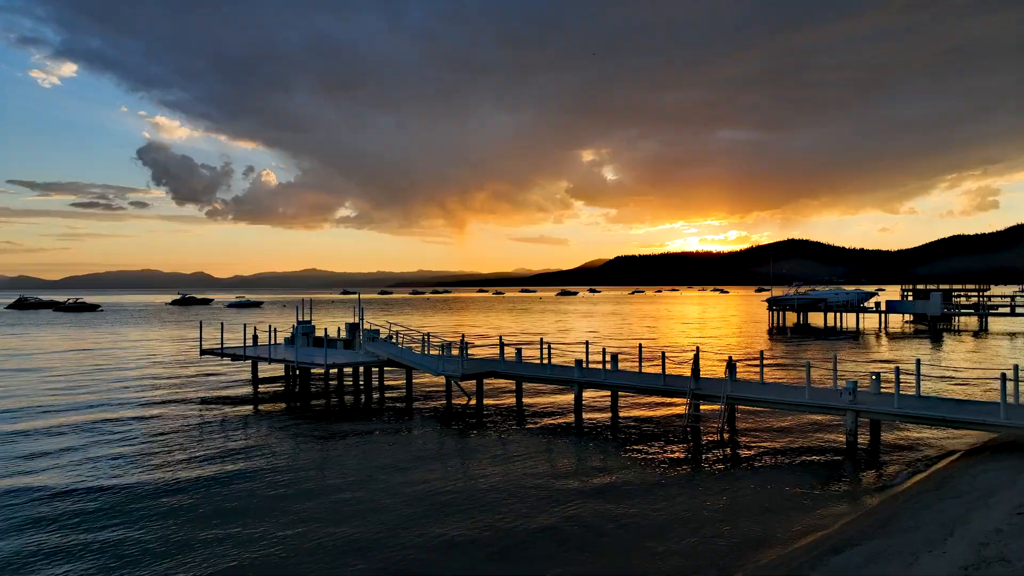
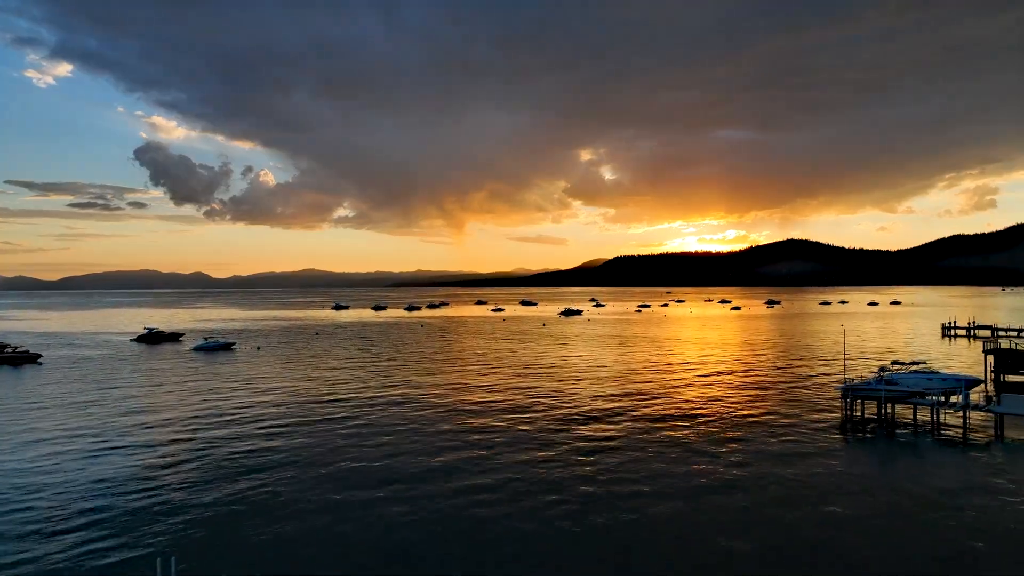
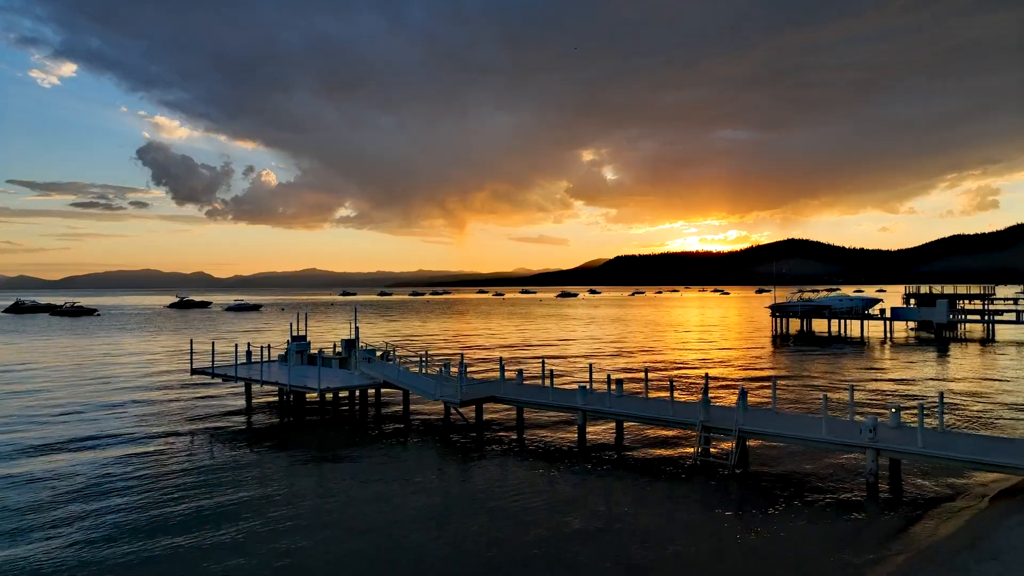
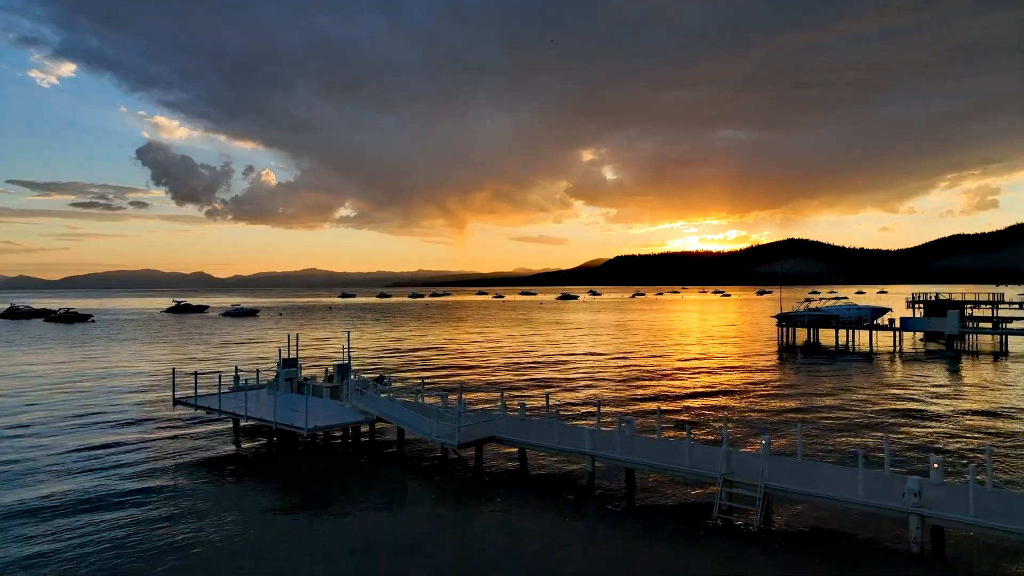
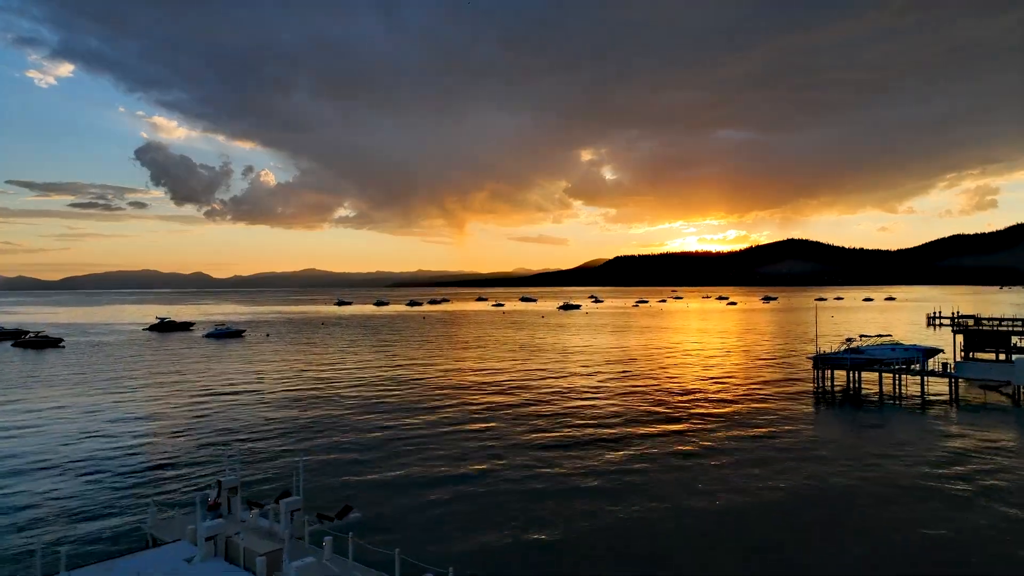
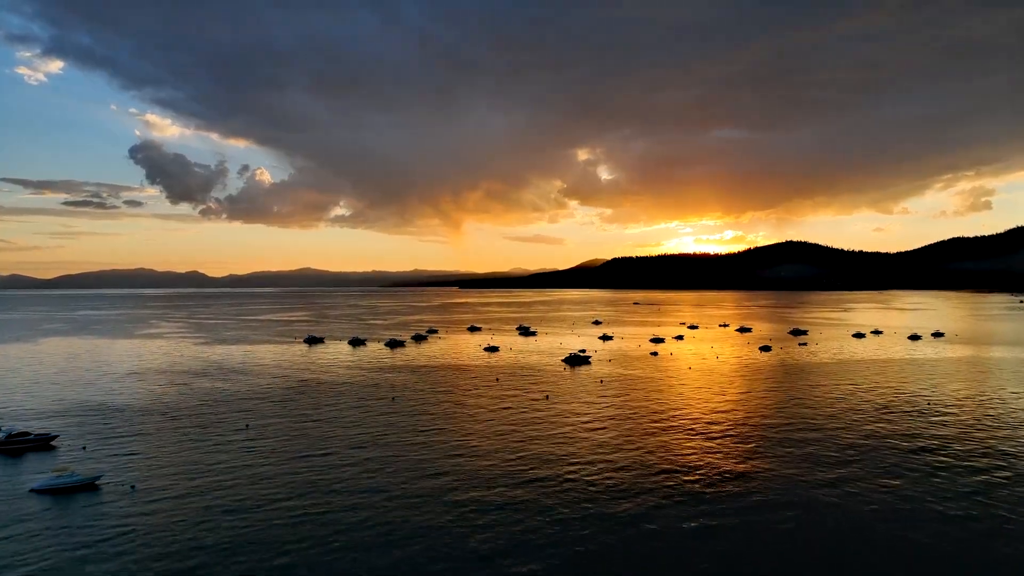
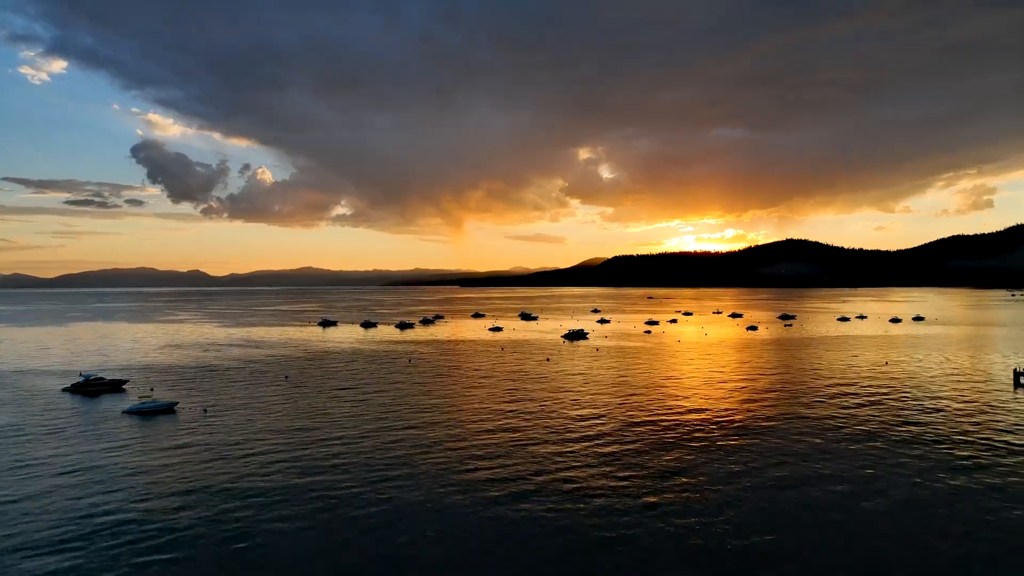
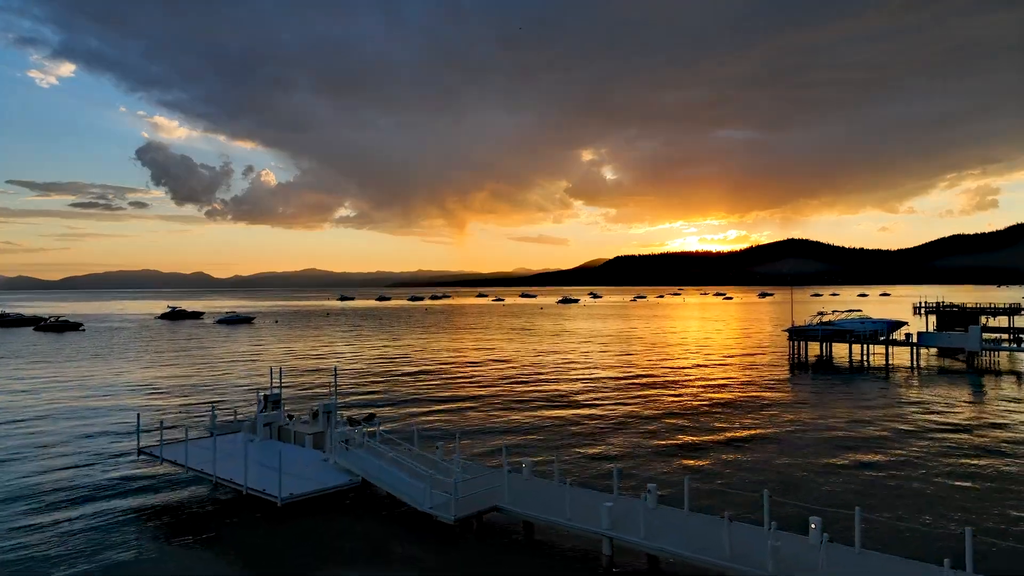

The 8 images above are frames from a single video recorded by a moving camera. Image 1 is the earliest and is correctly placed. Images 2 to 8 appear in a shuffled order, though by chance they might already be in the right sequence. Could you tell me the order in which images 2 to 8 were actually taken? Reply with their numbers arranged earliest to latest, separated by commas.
3, 4, 8, 5, 2, 7, 6
